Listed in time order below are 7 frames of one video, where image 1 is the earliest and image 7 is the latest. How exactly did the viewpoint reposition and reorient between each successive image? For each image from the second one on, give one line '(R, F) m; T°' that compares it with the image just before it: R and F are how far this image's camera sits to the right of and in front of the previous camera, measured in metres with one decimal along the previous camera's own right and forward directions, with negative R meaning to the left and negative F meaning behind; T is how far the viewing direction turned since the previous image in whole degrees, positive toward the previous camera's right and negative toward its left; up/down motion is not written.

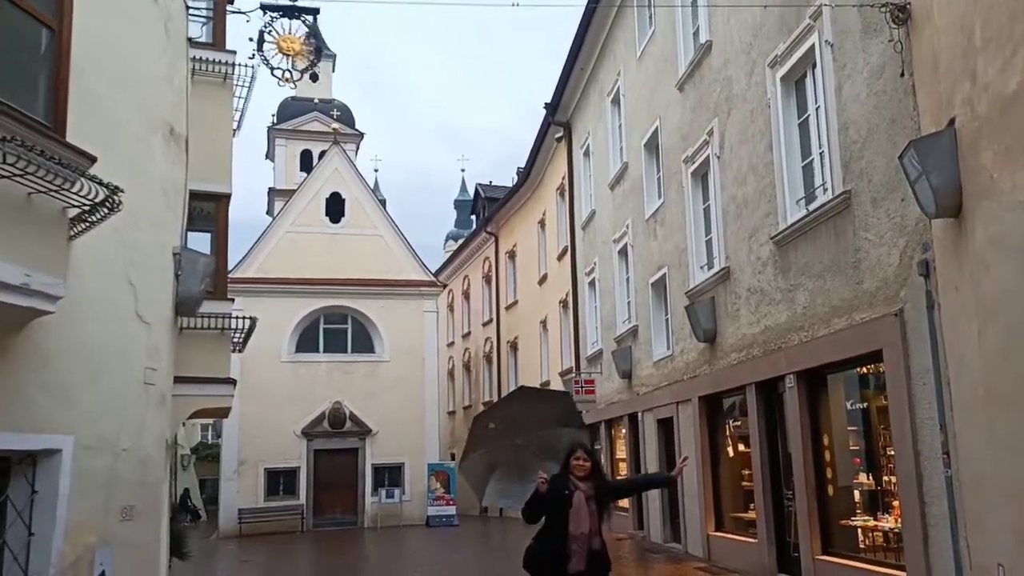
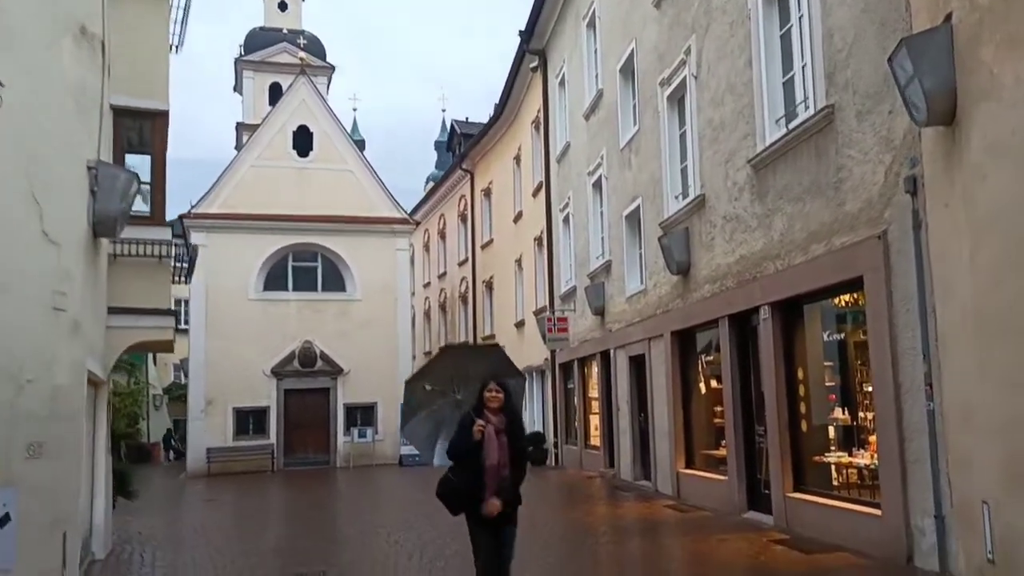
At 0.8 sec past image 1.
(+0.3, +0.7) m; +1°
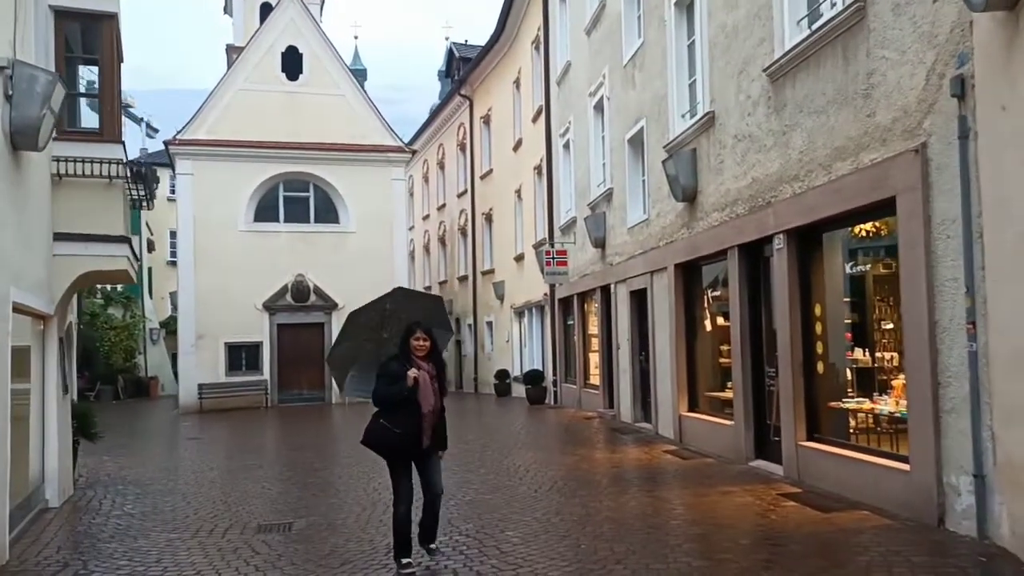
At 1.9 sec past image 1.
(+0.2, +1.0) m; 0°
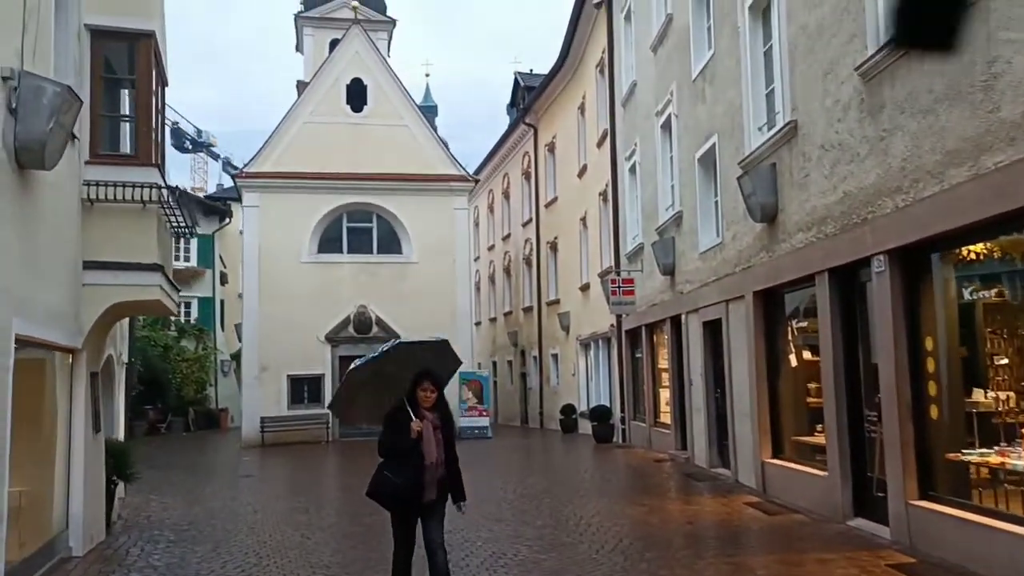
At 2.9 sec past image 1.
(+0.1, +1.0) m; -5°
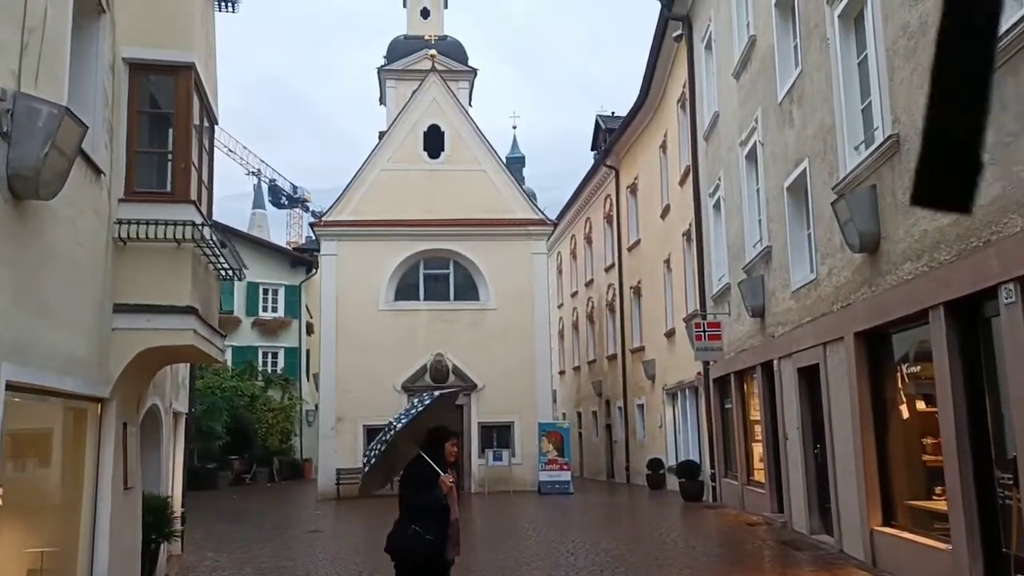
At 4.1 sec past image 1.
(+0.3, +1.0) m; -6°
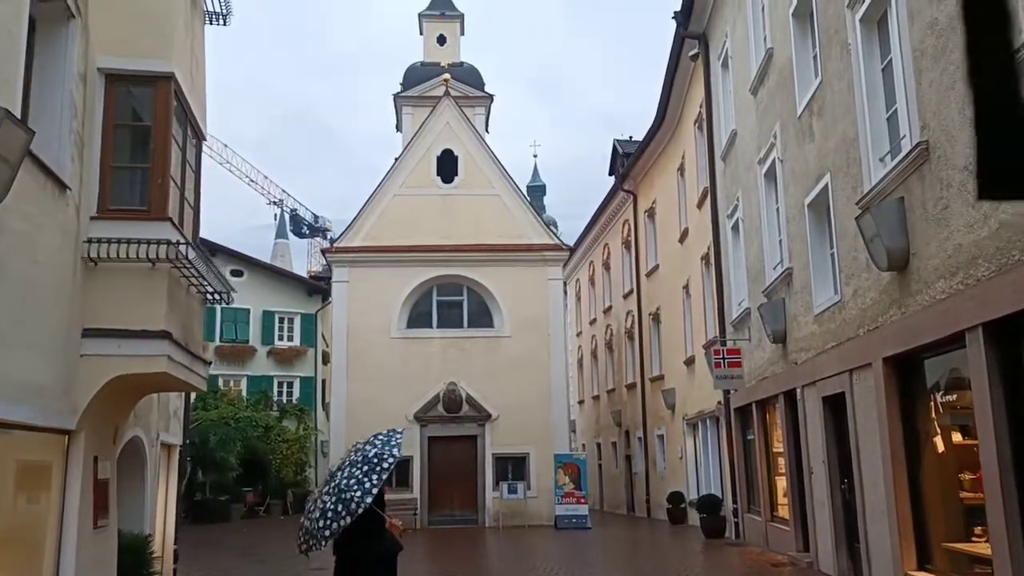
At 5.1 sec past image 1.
(+0.3, +0.6) m; -2°
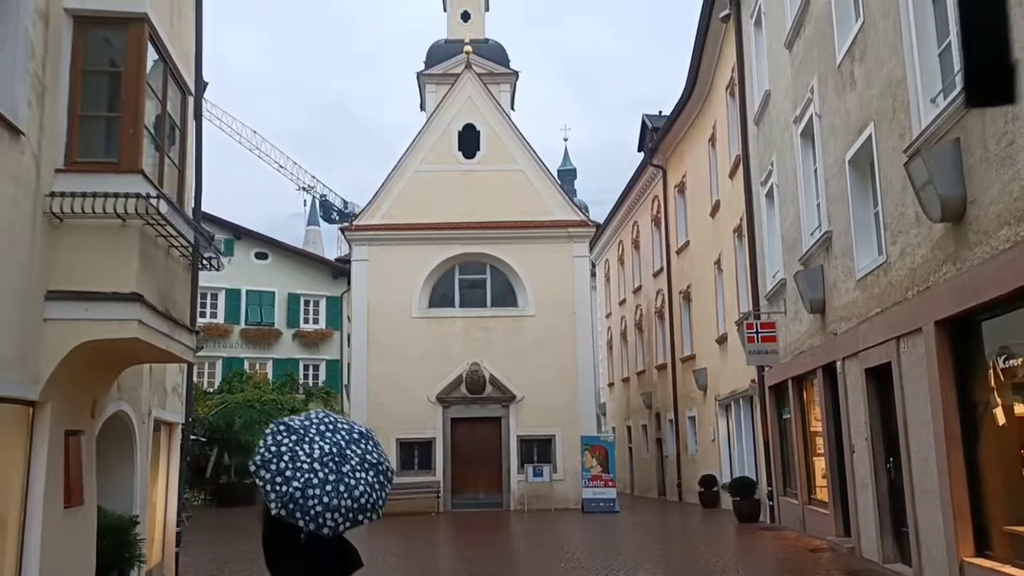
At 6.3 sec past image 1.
(+0.2, +0.8) m; -2°
